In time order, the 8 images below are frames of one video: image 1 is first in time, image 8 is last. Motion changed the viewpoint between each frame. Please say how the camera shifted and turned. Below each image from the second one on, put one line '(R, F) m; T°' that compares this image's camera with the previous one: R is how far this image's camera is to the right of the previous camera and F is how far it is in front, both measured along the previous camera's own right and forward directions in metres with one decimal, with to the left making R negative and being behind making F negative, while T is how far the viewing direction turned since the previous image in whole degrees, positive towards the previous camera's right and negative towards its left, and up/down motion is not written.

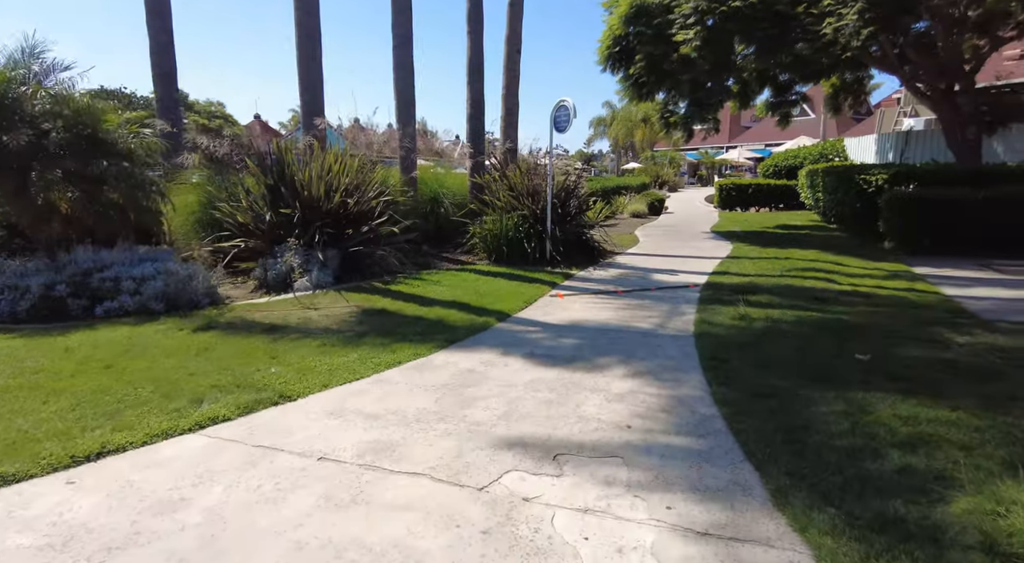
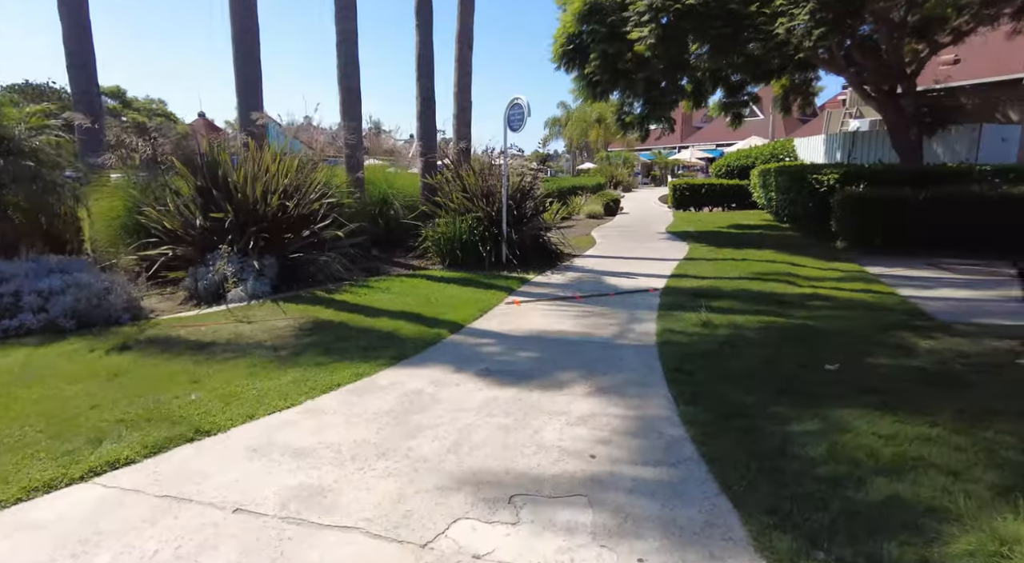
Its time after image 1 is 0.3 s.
(+0.1, +0.4) m; +4°
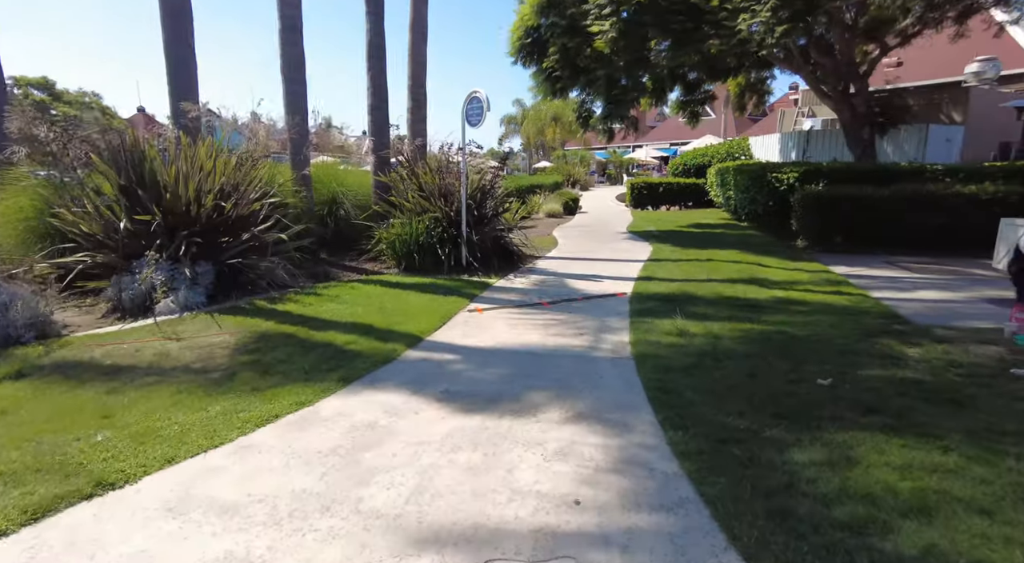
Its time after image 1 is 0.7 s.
(-0.1, +0.5) m; +4°
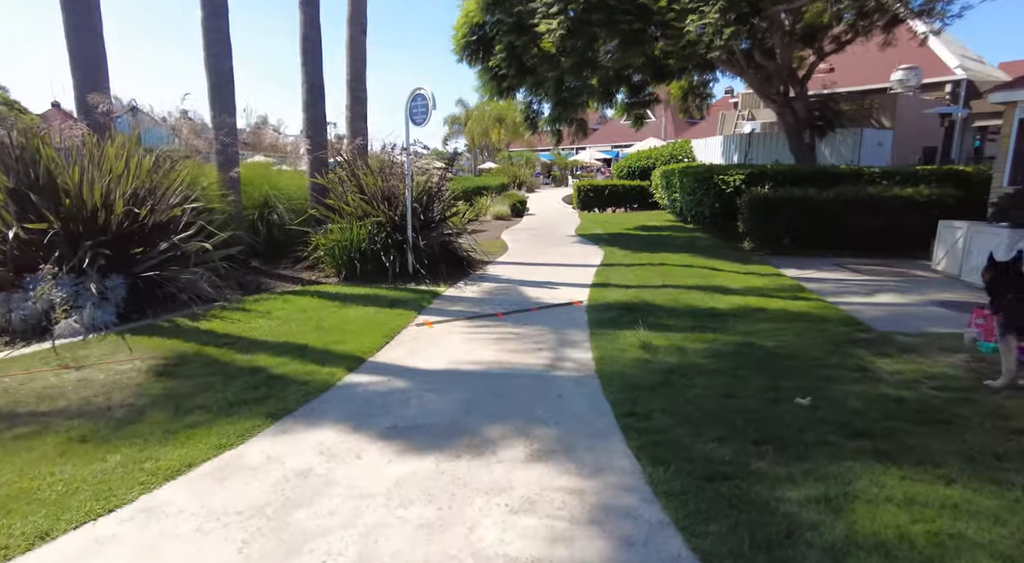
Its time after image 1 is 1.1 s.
(-0.1, +0.4) m; +5°
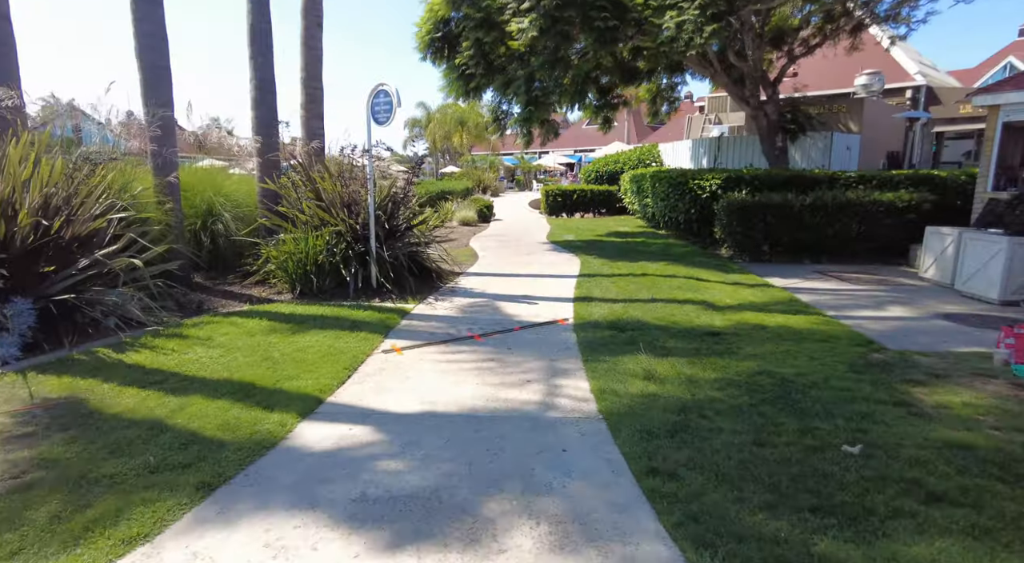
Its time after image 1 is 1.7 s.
(-0.2, +0.7) m; +4°
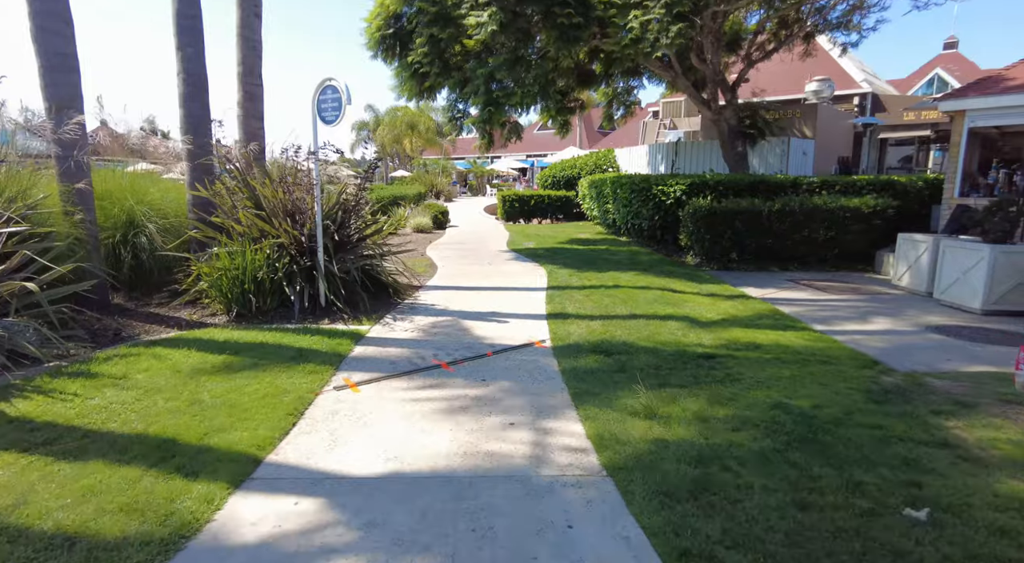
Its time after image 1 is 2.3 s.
(-0.2, +0.7) m; +5°
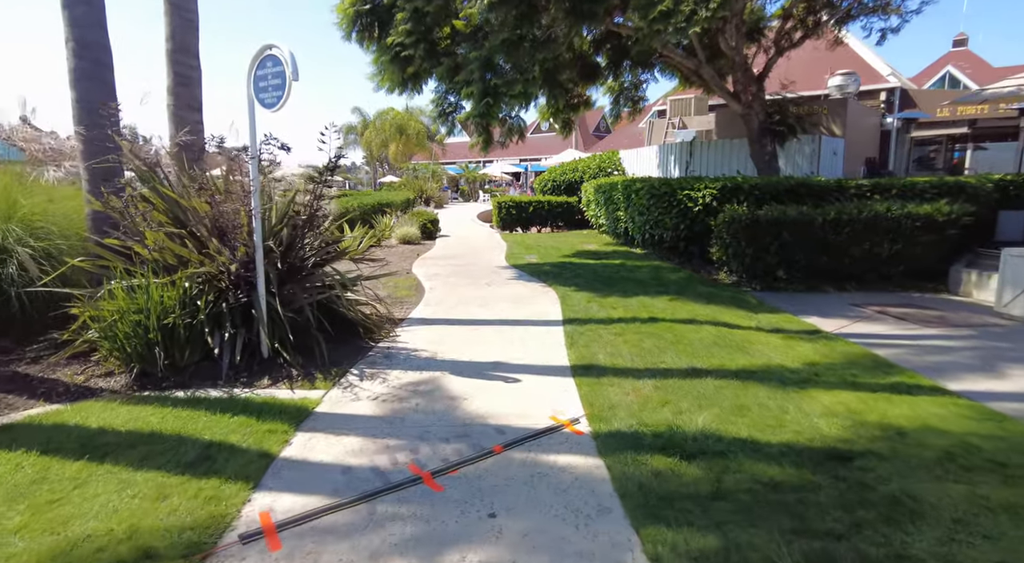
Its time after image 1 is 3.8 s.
(-0.2, +1.9) m; +1°
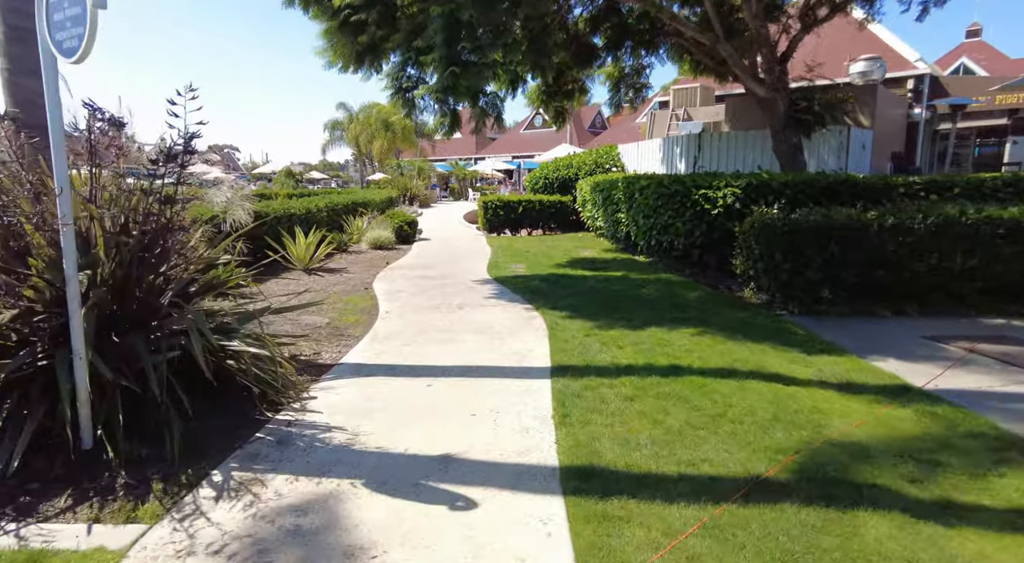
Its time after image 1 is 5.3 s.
(+0.2, +1.9) m; 0°
